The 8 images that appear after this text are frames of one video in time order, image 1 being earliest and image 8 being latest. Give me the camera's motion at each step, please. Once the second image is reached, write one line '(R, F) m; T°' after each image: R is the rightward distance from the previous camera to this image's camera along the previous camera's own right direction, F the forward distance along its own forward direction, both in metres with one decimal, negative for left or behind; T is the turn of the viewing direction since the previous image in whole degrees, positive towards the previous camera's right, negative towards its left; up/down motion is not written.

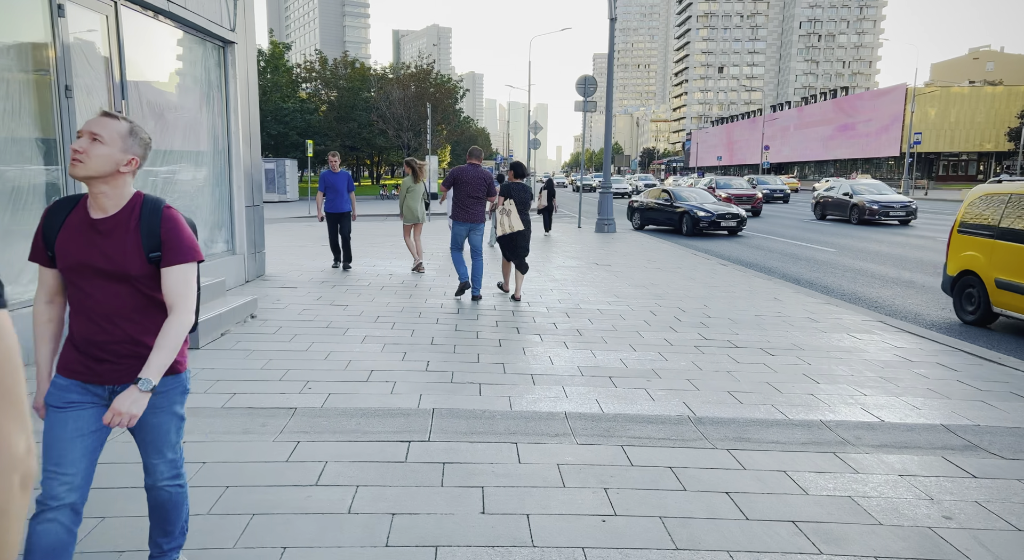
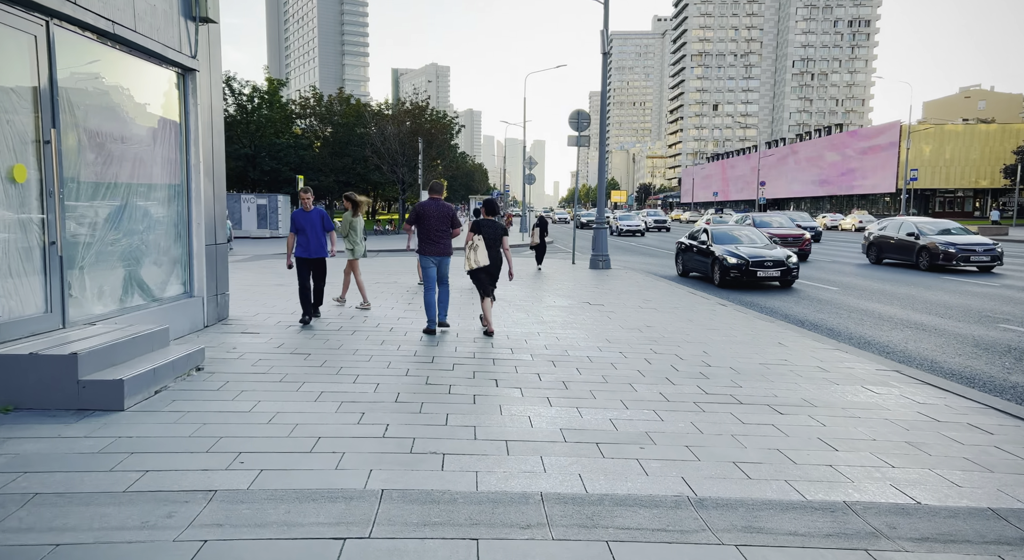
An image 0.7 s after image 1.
(+0.2, +0.6) m; 0°
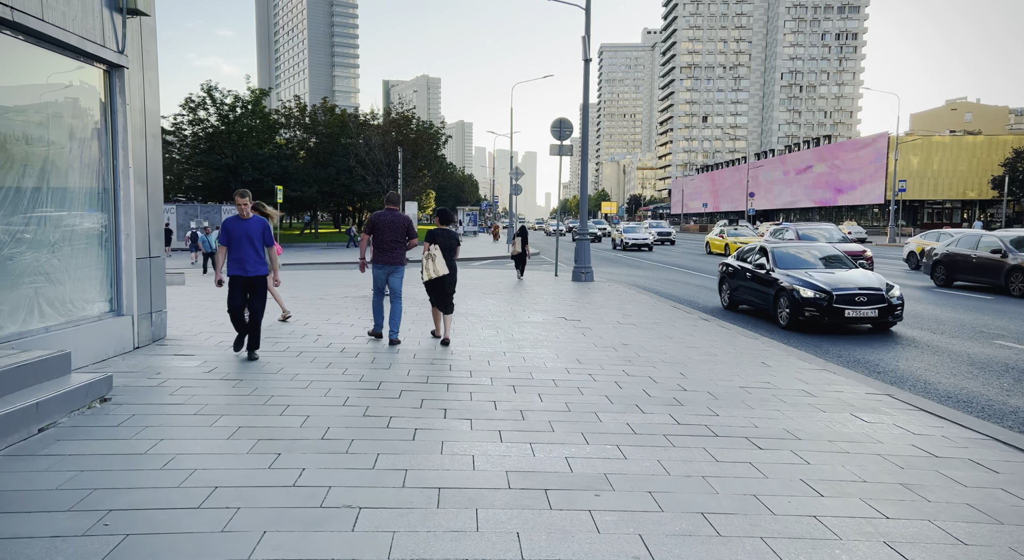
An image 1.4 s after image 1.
(+0.3, +0.6) m; +1°
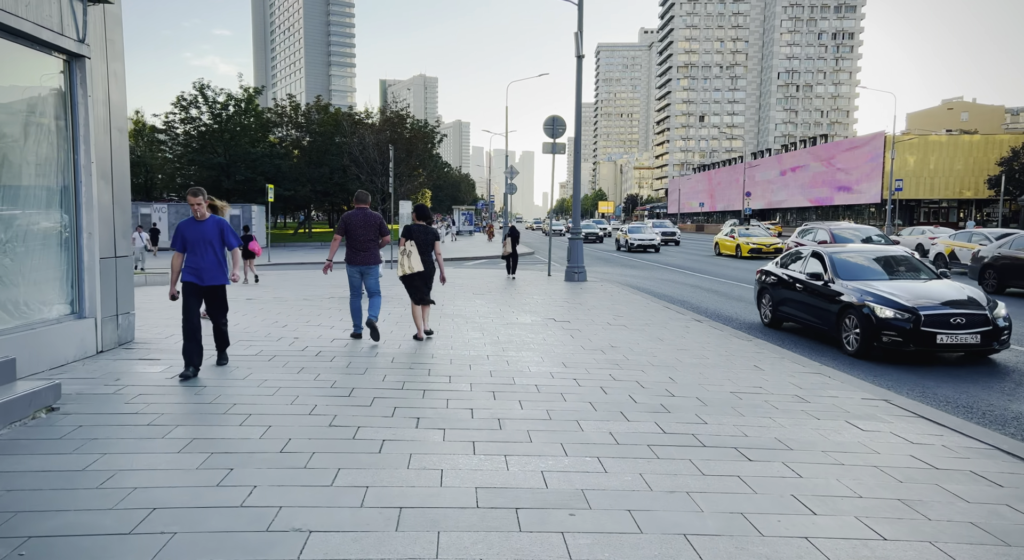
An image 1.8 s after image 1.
(+0.1, +0.3) m; 0°
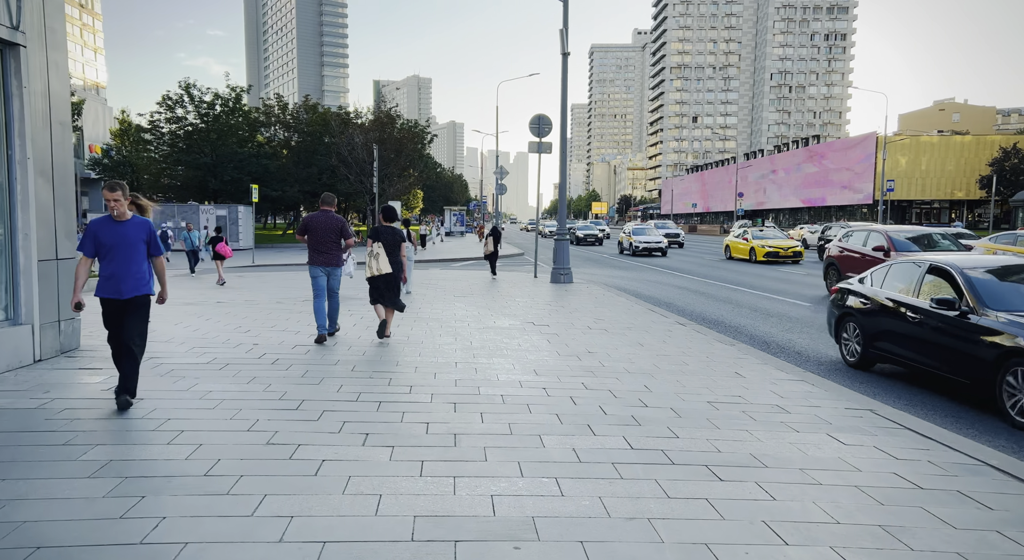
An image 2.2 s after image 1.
(+0.2, +0.3) m; 0°
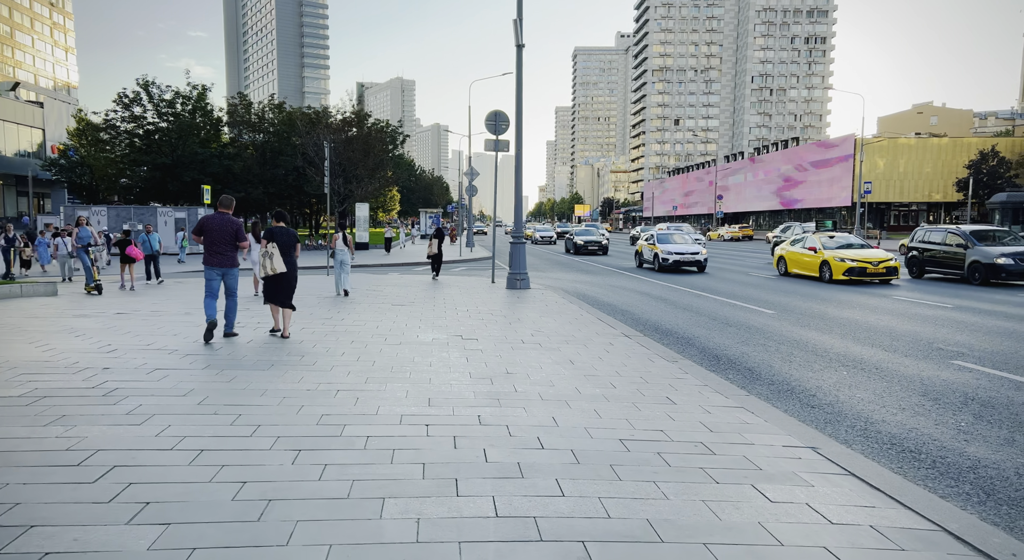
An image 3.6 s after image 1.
(+0.8, +1.0) m; +1°
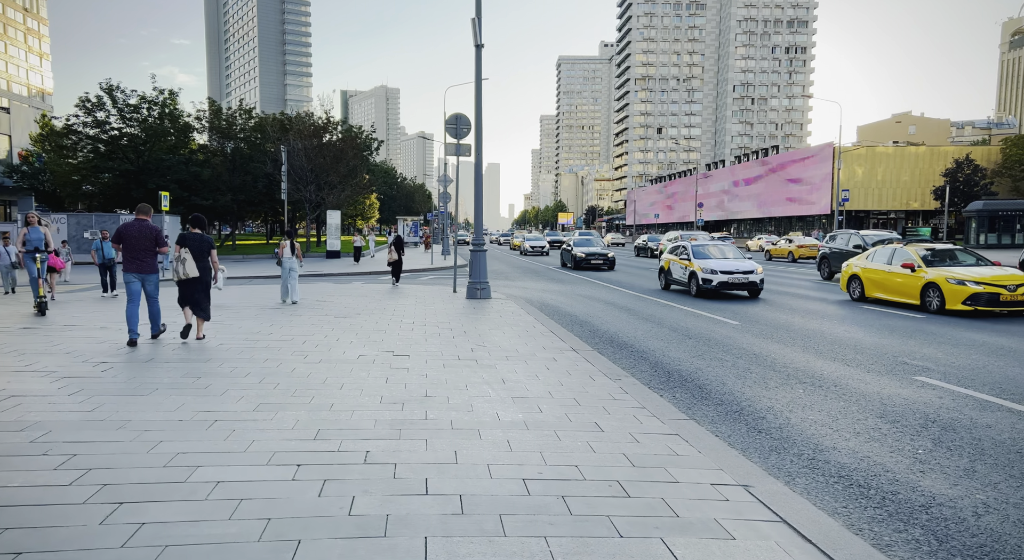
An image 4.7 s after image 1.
(+0.6, +0.6) m; +1°
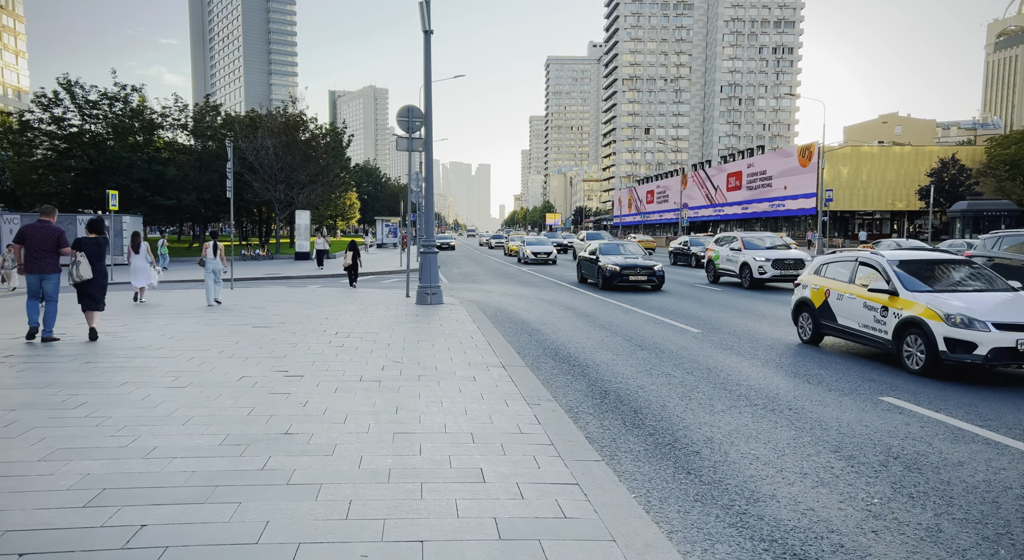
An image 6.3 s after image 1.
(+0.9, +1.1) m; +1°
